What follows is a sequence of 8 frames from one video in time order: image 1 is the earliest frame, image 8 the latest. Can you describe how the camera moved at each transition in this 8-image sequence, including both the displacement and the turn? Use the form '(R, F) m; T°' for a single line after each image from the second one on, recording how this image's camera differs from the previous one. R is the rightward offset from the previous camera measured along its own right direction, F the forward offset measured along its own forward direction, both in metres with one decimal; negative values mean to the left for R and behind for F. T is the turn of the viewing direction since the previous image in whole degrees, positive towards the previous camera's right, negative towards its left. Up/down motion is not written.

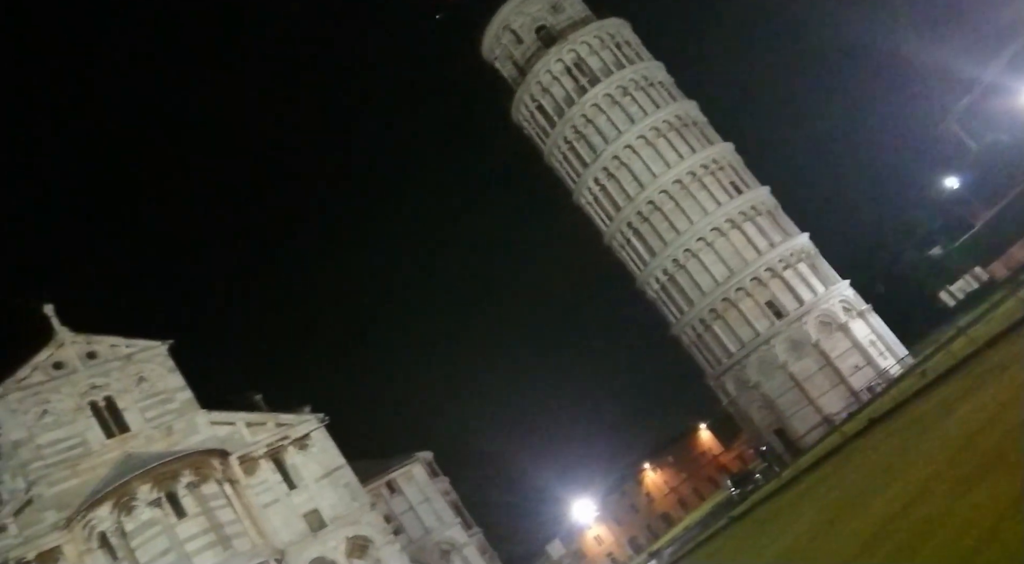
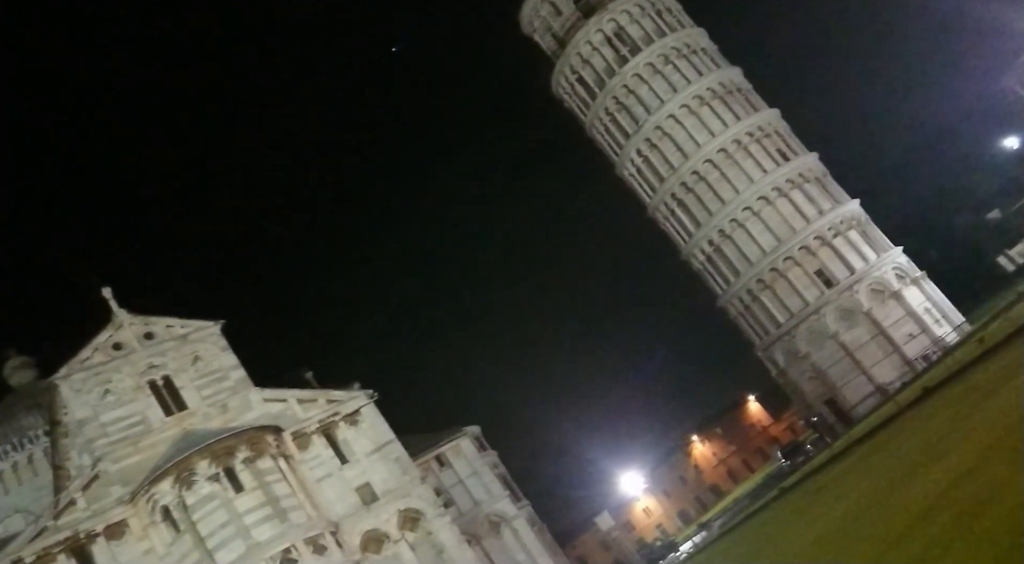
(0.0, -0.6) m; -2°
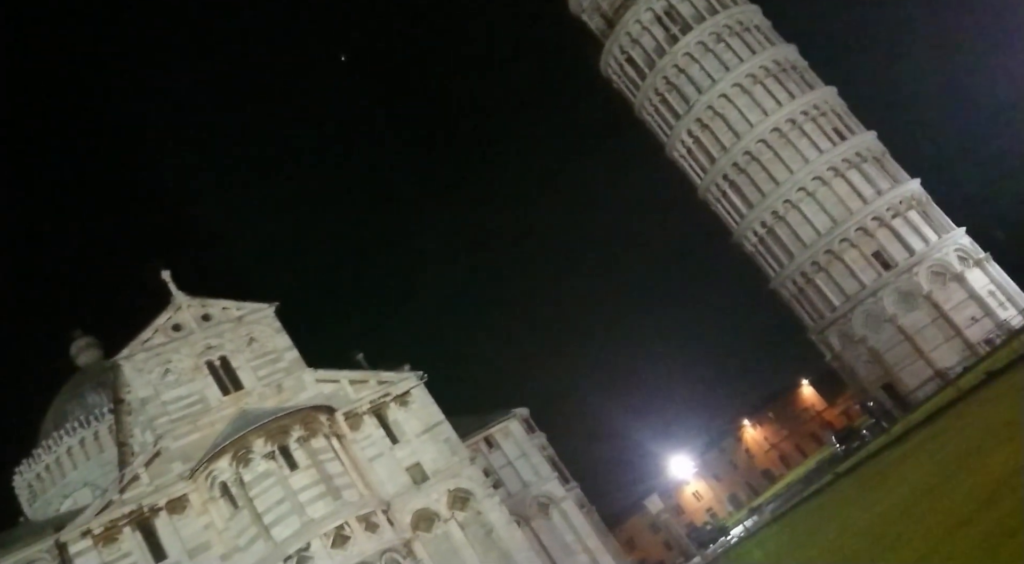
(0.0, -0.6) m; -3°
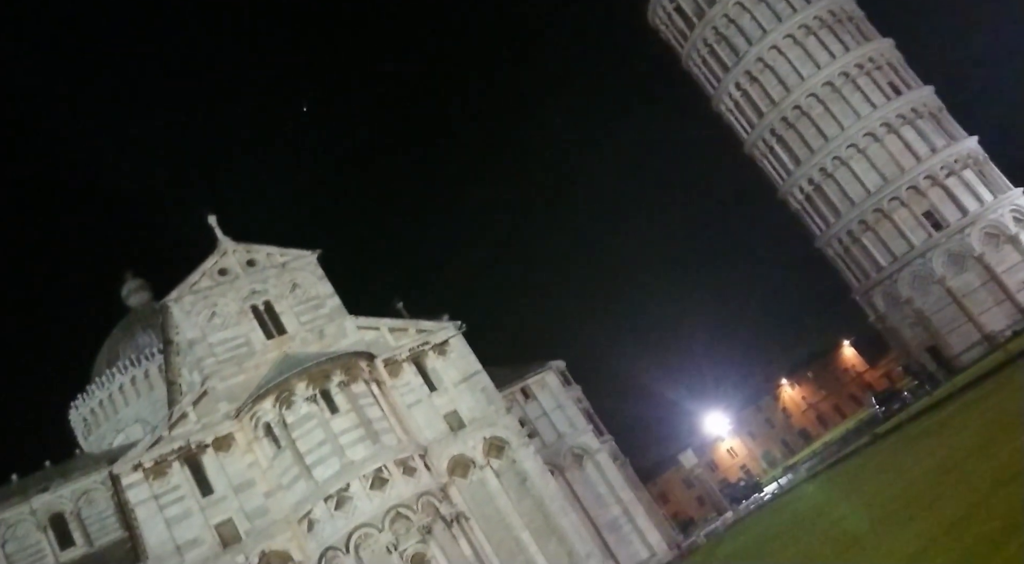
(0.0, -0.5) m; -2°
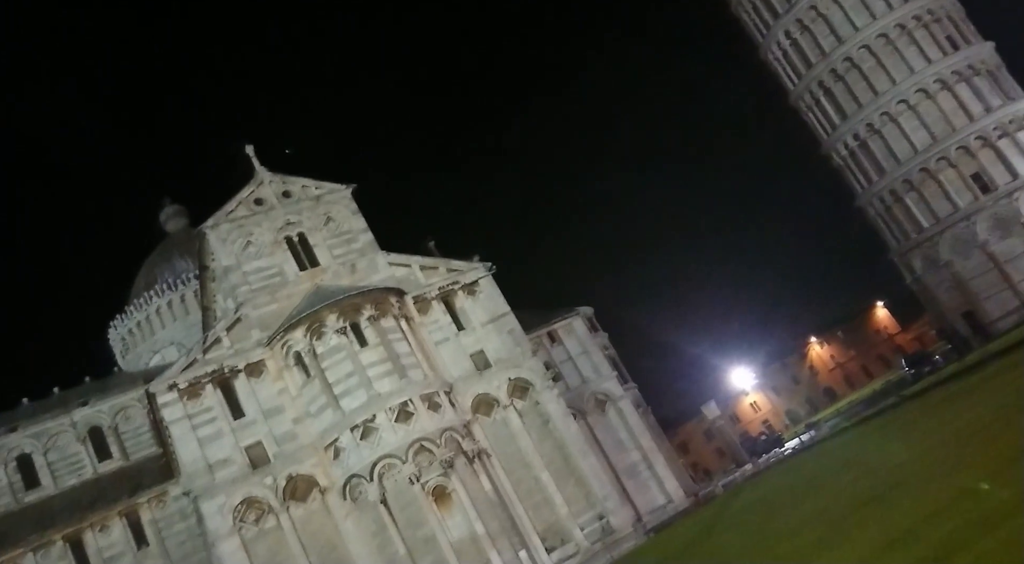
(0.0, -0.3) m; -2°
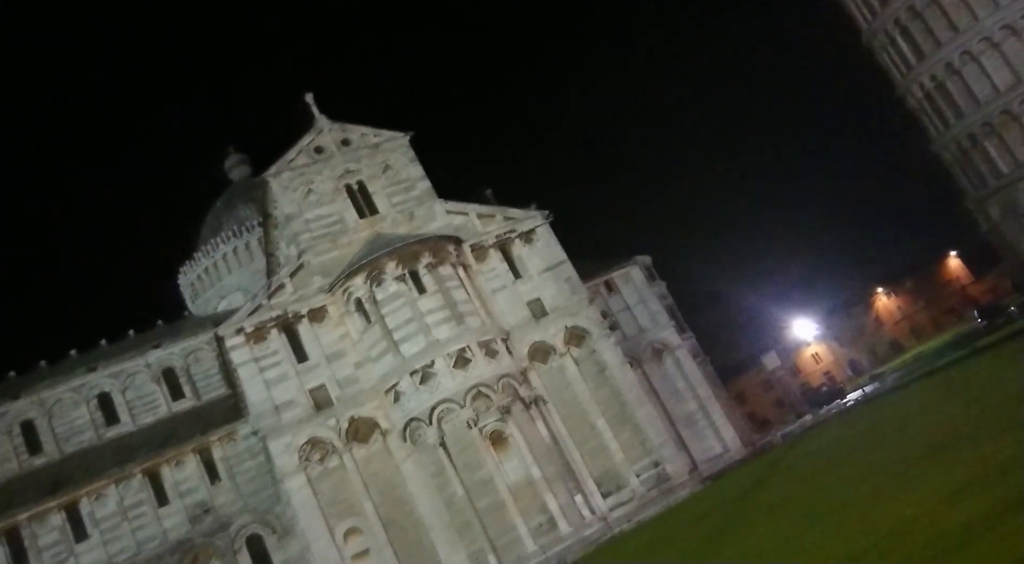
(0.0, -0.4) m; -3°
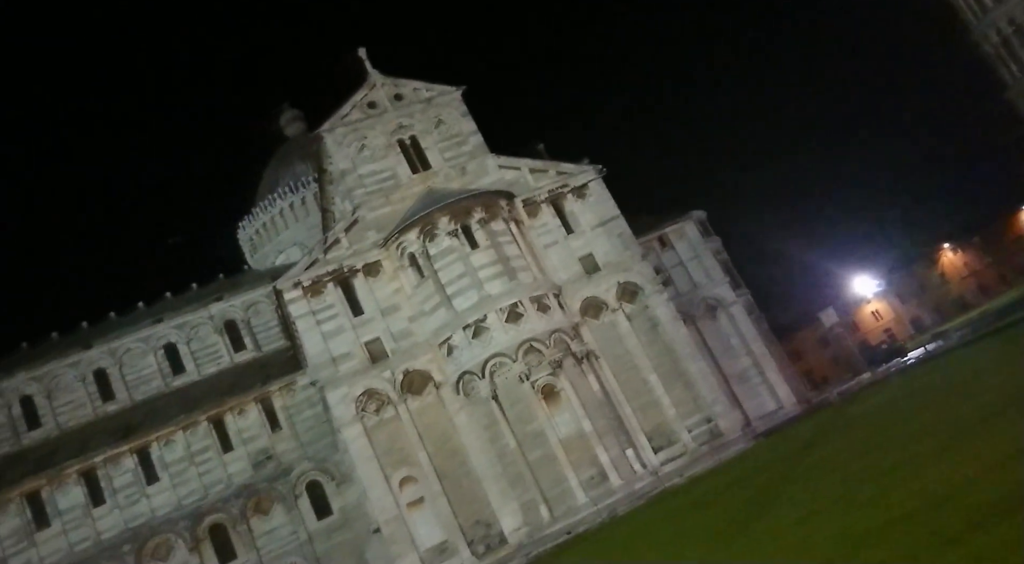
(0.0, -0.3) m; -3°
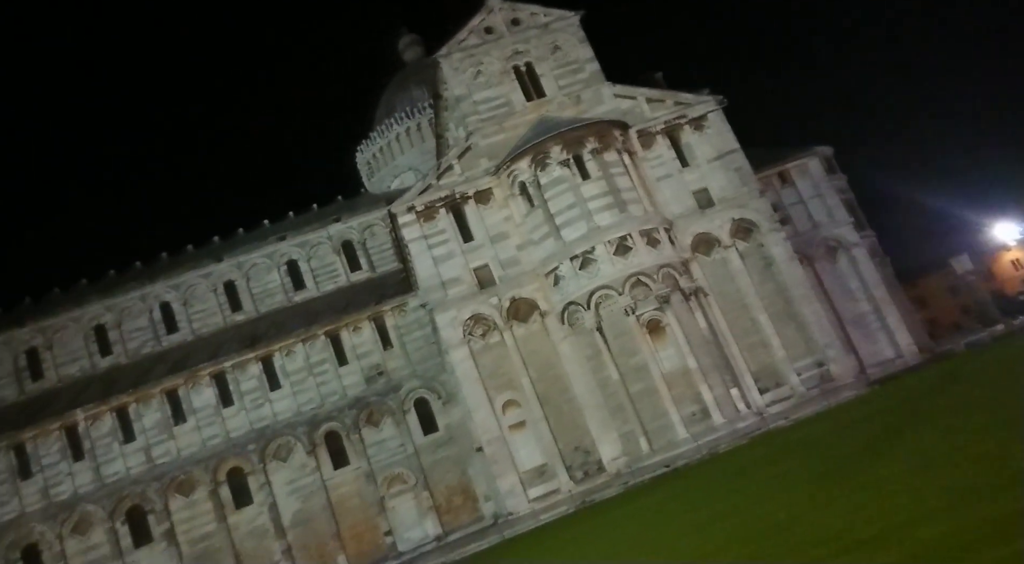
(0.0, -0.4) m; -6°
